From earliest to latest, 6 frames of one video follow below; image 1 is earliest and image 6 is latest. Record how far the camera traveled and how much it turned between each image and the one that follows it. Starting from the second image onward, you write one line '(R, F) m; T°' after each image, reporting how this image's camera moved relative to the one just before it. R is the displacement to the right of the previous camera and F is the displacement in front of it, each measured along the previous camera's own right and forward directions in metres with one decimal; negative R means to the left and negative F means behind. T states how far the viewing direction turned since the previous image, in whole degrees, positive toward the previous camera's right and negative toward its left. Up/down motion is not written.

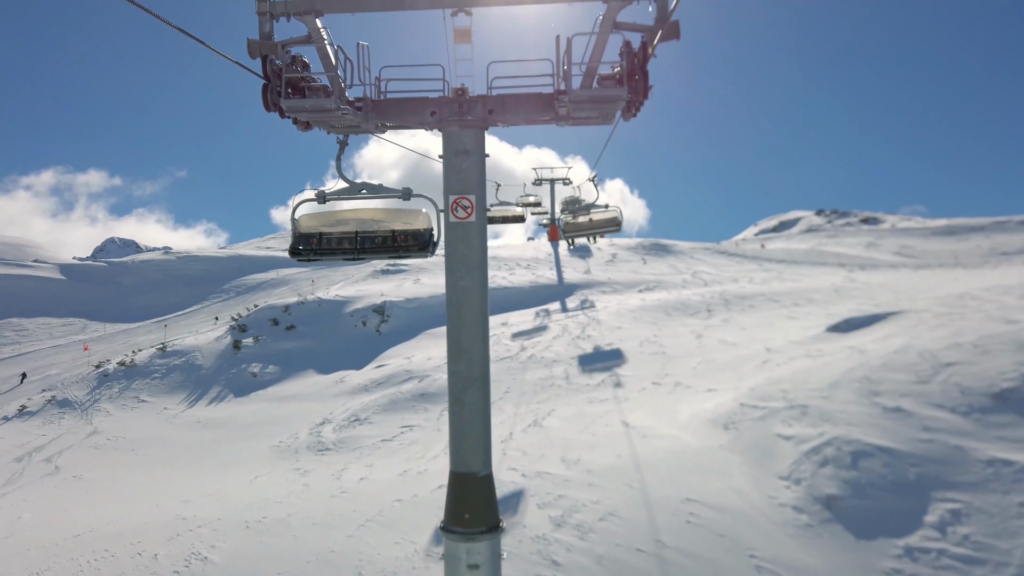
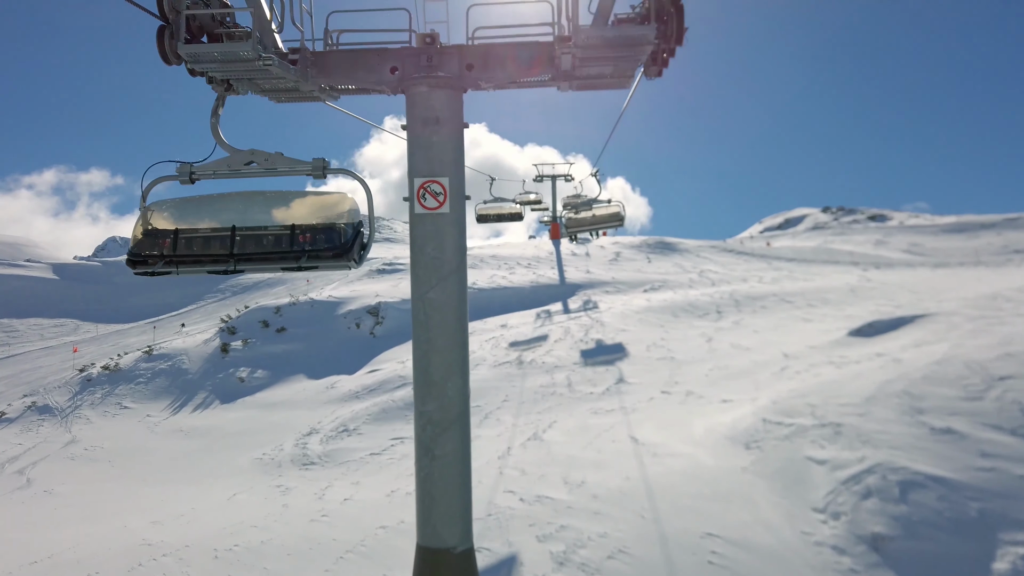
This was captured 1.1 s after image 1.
(+0.1, +0.8) m; 0°
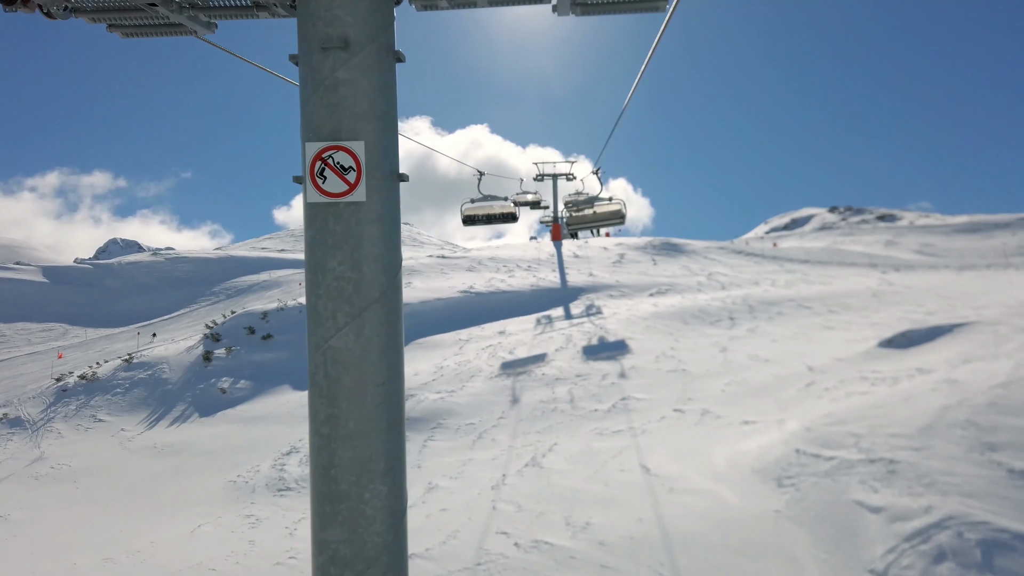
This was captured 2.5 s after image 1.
(+0.1, +1.0) m; 0°
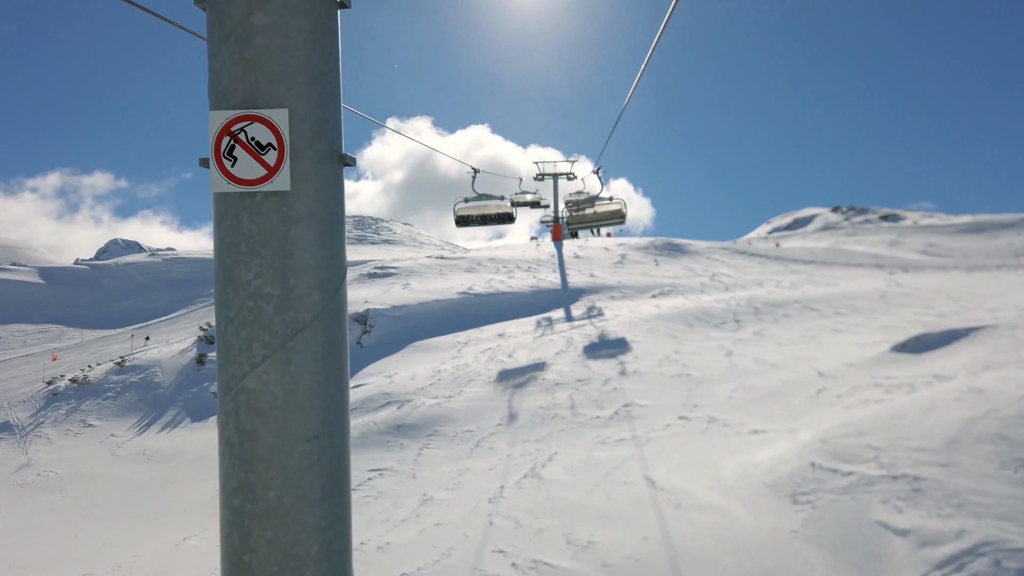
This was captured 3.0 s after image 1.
(0.0, +0.4) m; 0°
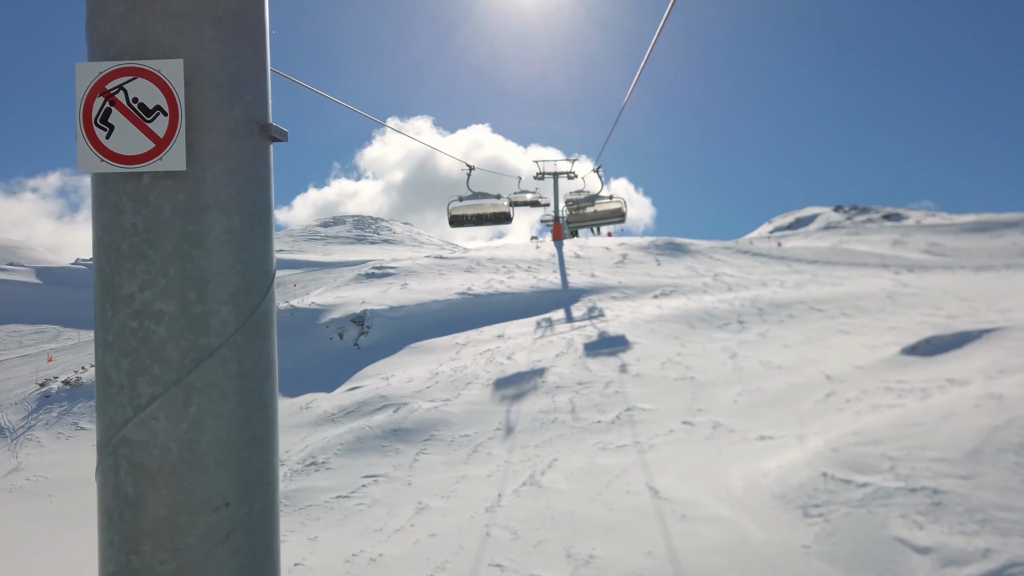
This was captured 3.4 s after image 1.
(0.0, +0.3) m; 0°
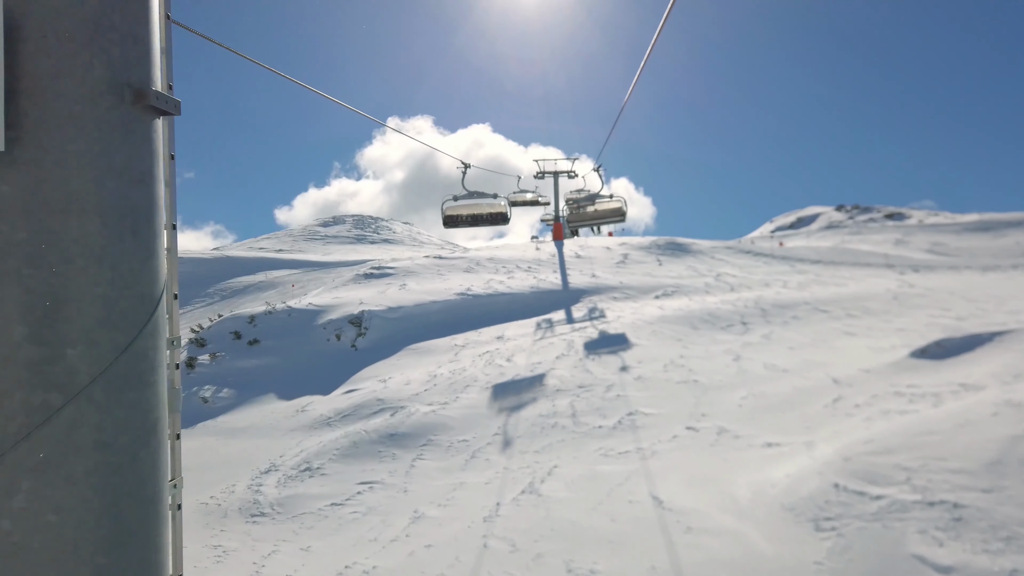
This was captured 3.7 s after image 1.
(0.0, +0.2) m; 0°
